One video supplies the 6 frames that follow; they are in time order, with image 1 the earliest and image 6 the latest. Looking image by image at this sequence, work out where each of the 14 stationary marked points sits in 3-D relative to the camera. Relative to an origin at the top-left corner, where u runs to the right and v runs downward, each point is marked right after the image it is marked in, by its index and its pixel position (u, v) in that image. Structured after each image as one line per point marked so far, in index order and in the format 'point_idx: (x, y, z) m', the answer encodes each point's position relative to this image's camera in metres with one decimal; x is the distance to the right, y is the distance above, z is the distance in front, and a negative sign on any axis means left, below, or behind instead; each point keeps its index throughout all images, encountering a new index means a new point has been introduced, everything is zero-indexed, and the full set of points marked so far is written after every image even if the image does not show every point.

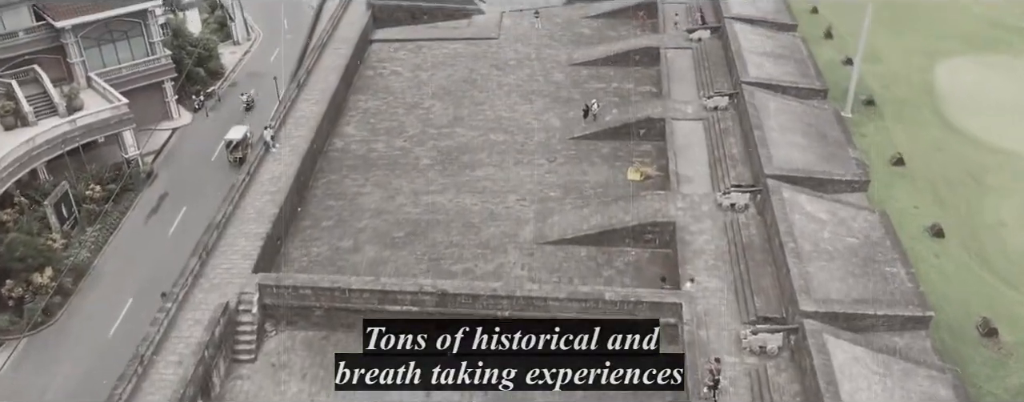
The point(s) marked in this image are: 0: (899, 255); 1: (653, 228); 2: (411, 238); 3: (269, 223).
0: (+8.9, -1.2, +16.8) m
1: (+3.7, -0.7, +19.1) m
2: (-2.7, -1.0, +20.0) m
3: (-6.4, -0.6, +19.3) m
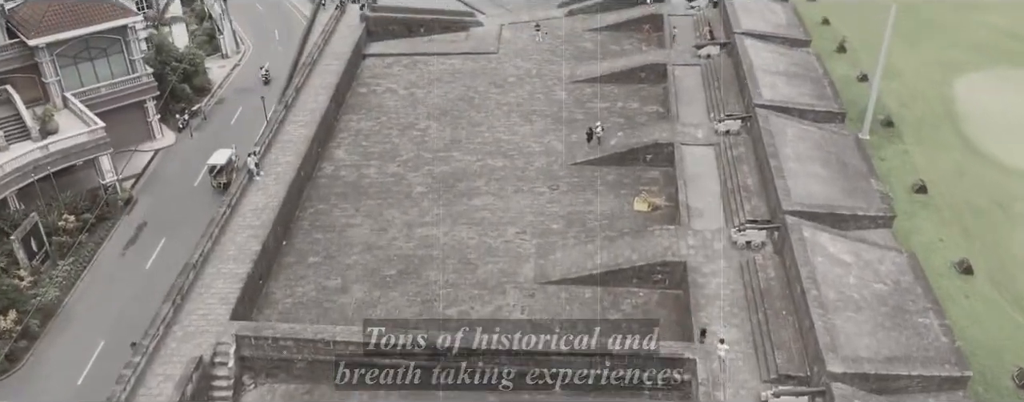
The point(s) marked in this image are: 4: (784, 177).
0: (+8.9, -2.2, +15.4) m
1: (+3.7, -1.6, +17.8) m
2: (-2.8, -1.9, +18.6) m
3: (-6.4, -1.5, +17.9) m
4: (+7.0, +0.6, +18.8) m
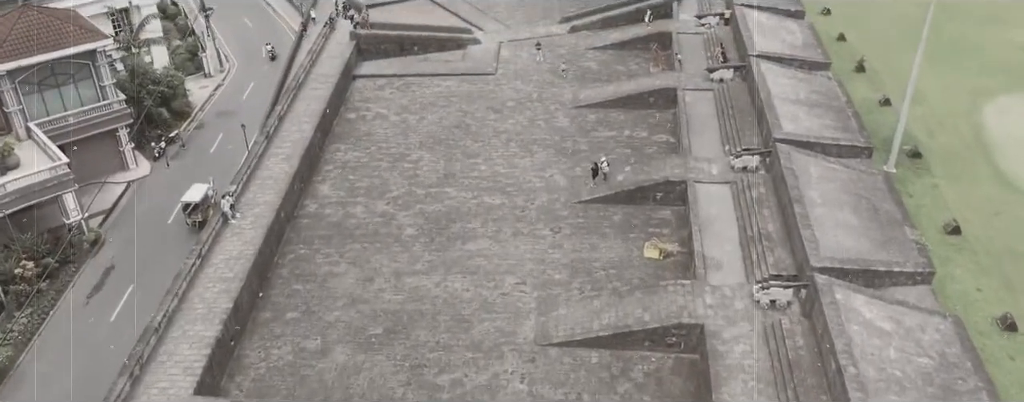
0: (+8.8, -3.4, +13.6) m
1: (+3.6, -2.8, +16.0) m
2: (-2.8, -3.1, +16.9) m
3: (-6.5, -2.7, +16.2) m
4: (+7.0, -0.6, +17.1) m
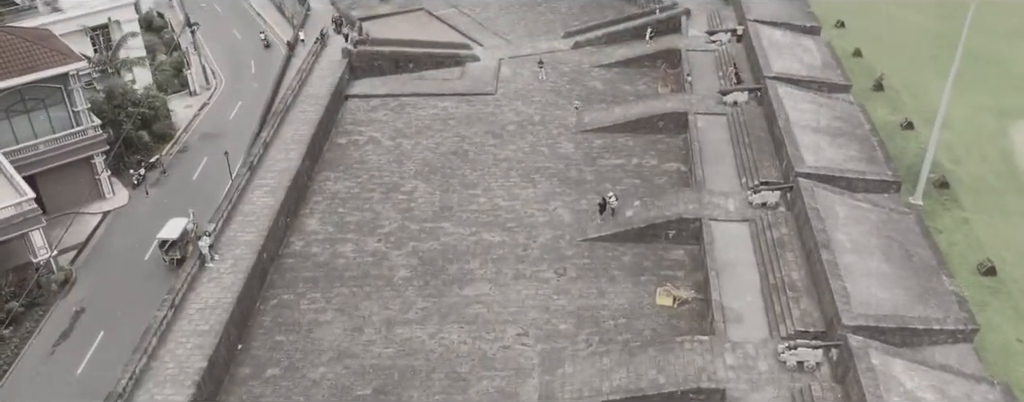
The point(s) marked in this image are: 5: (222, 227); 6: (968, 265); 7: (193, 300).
0: (+8.8, -4.4, +12.2) m
1: (+3.7, -3.9, +14.5) m
2: (-2.8, -4.2, +15.4) m
3: (-6.4, -3.7, +14.7) m
4: (+7.0, -1.6, +15.6) m
5: (-7.5, -0.7, +19.0) m
6: (+12.3, -1.7, +19.7) m
7: (-7.3, -2.3, +16.8) m
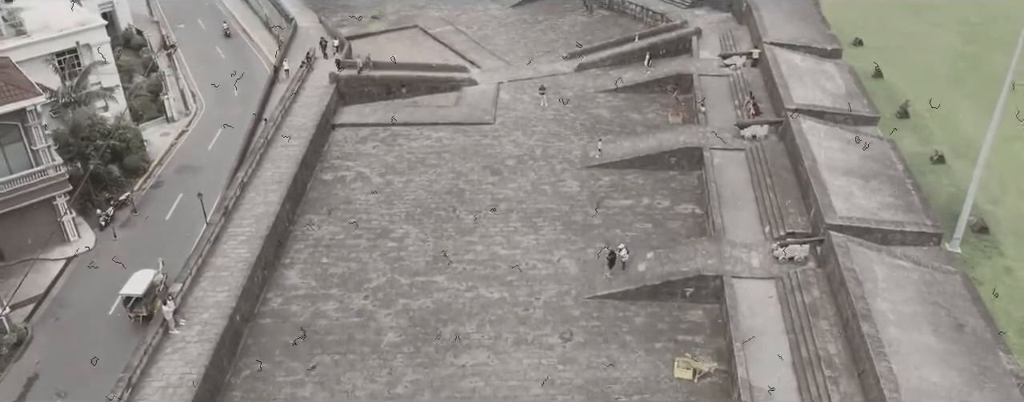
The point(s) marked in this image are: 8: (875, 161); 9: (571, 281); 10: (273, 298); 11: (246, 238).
0: (+8.9, -5.7, +10.3) m
1: (+3.7, -5.2, +12.7) m
2: (-2.7, -5.5, +13.5) m
3: (-6.4, -5.0, +12.8) m
4: (+7.0, -2.9, +13.7) m
5: (-7.5, -2.0, +17.1) m
6: (+12.3, -3.0, +17.8) m
7: (-7.3, -3.6, +14.9) m
8: (+9.9, +1.1, +19.9) m
9: (+1.5, -2.0, +18.3) m
10: (-5.9, -2.4, +18.1) m
11: (-6.8, -0.9, +18.8) m
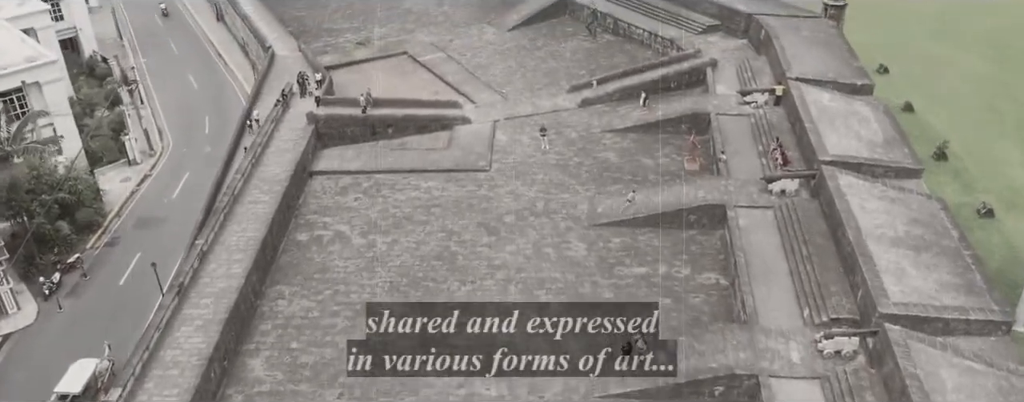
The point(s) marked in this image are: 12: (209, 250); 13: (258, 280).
0: (+8.9, -7.4, +7.8) m
1: (+3.7, -6.9, +10.1) m
2: (-2.7, -7.2, +10.9) m
3: (-6.4, -6.8, +10.2) m
4: (+7.0, -4.6, +11.2) m
5: (-7.5, -3.7, +14.5) m
6: (+12.3, -4.7, +15.3) m
7: (-7.3, -5.3, +12.3) m
8: (+9.9, -0.6, +17.4) m
9: (+1.5, -3.7, +15.7) m
10: (-5.9, -4.1, +15.6) m
11: (-6.8, -2.7, +16.2) m
12: (-7.5, -1.2, +18.2) m
13: (-6.3, -2.0, +18.0) m
